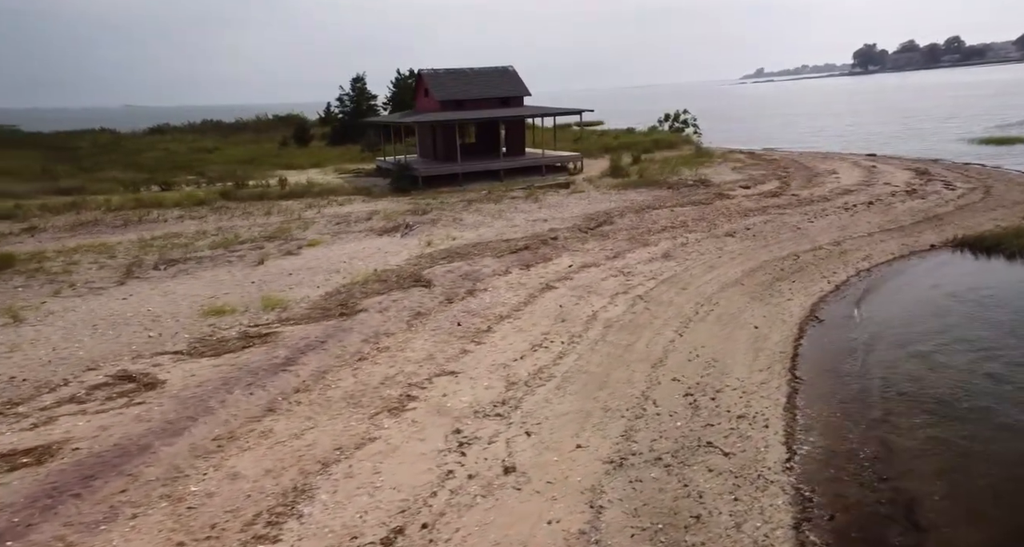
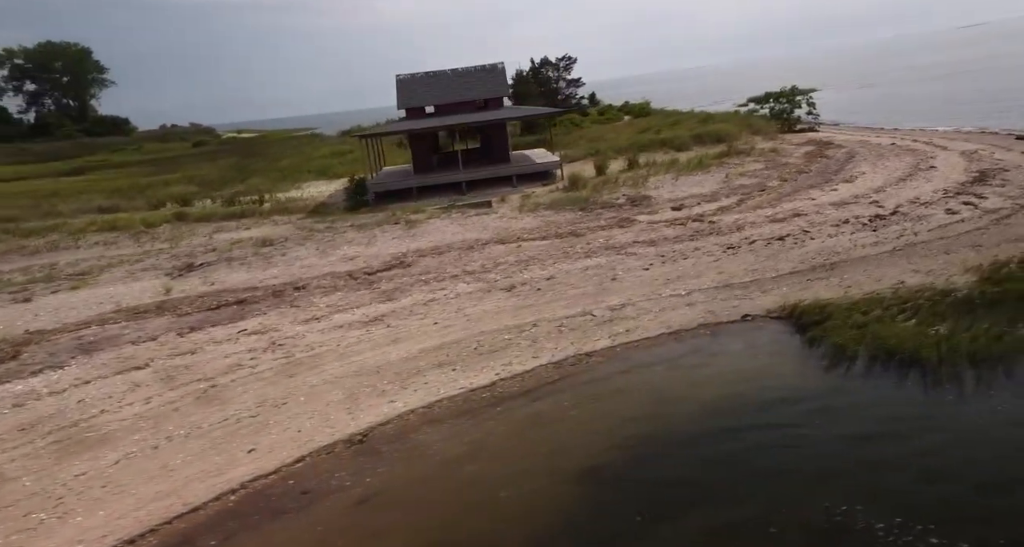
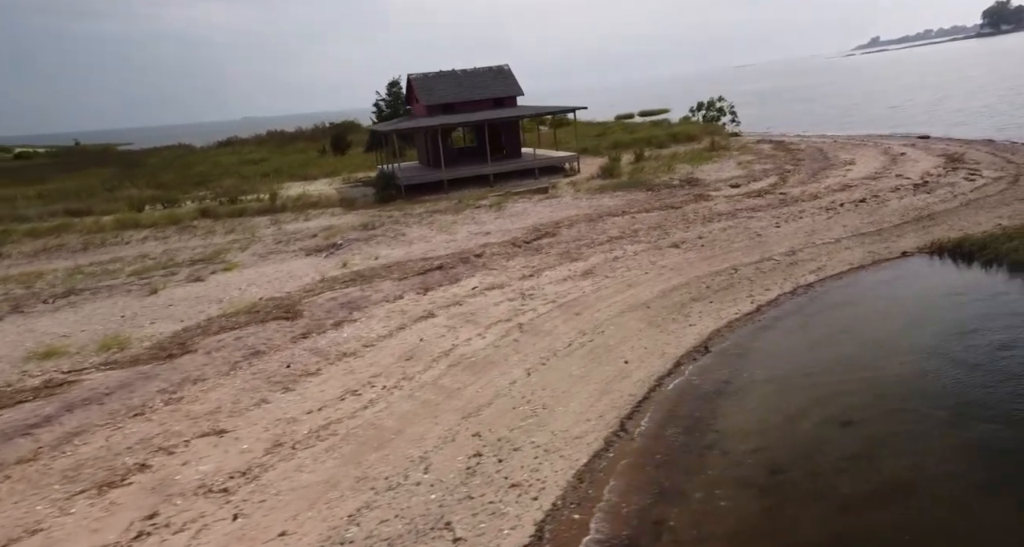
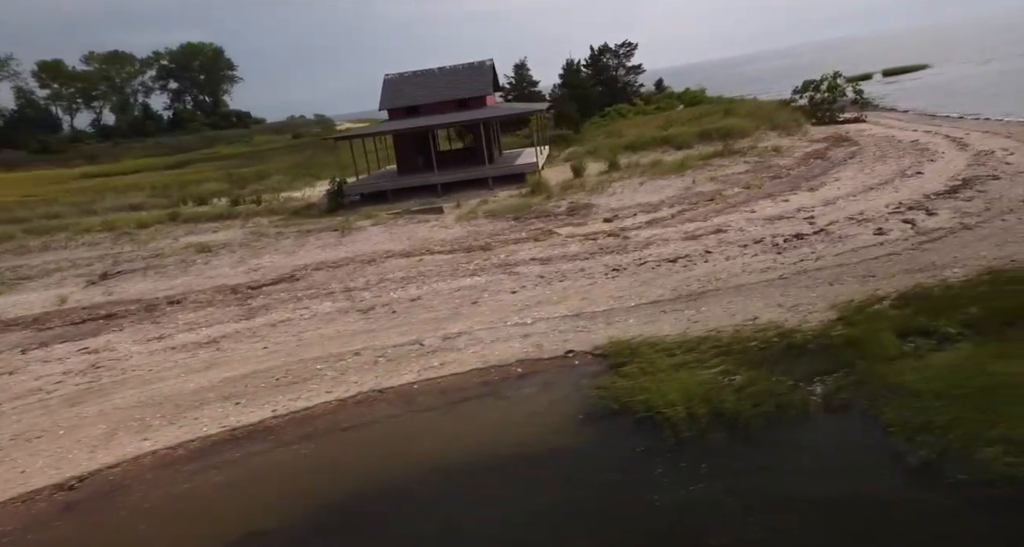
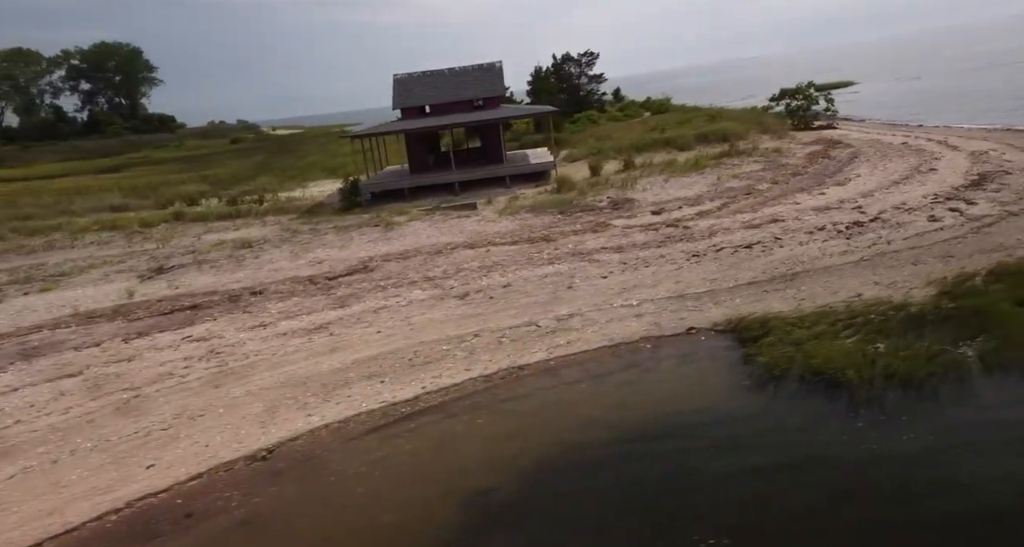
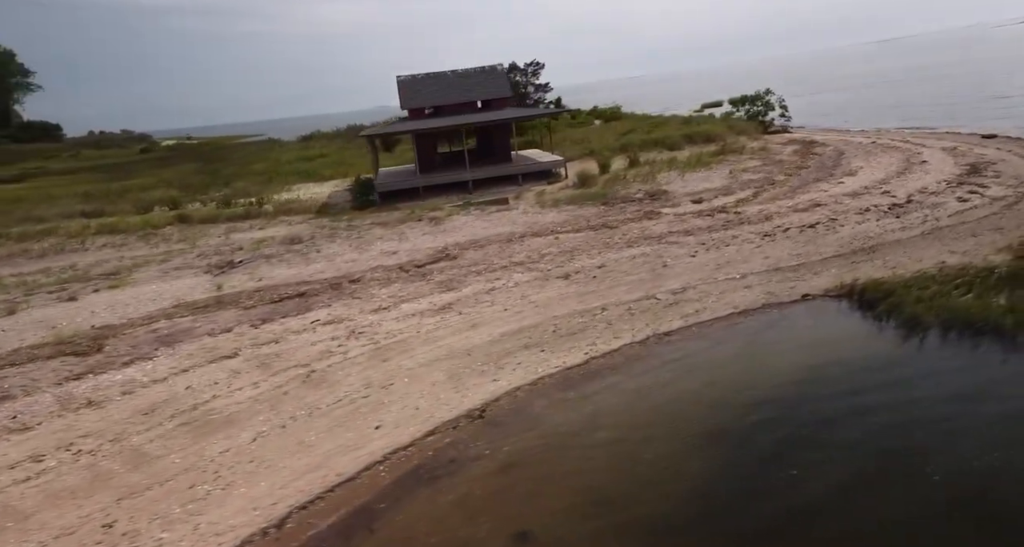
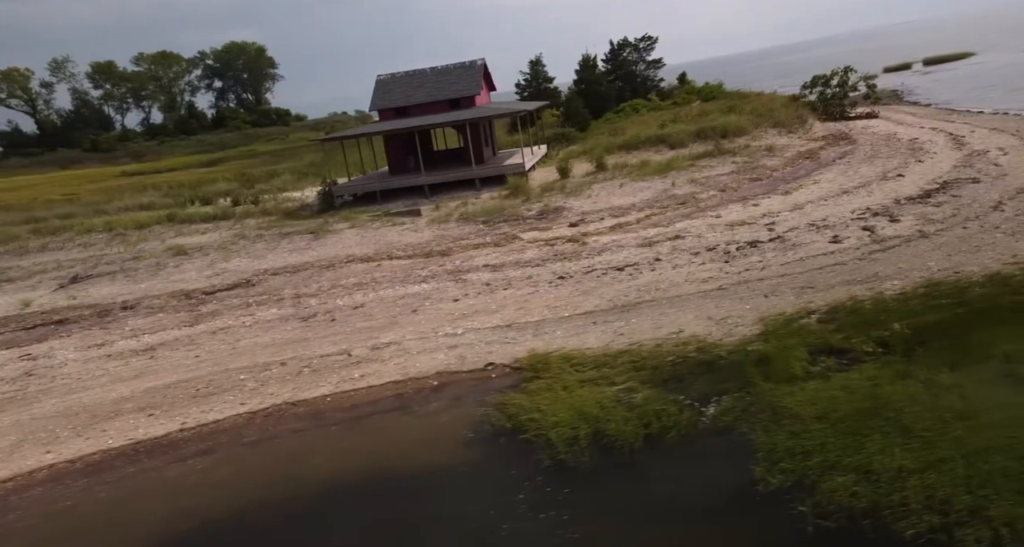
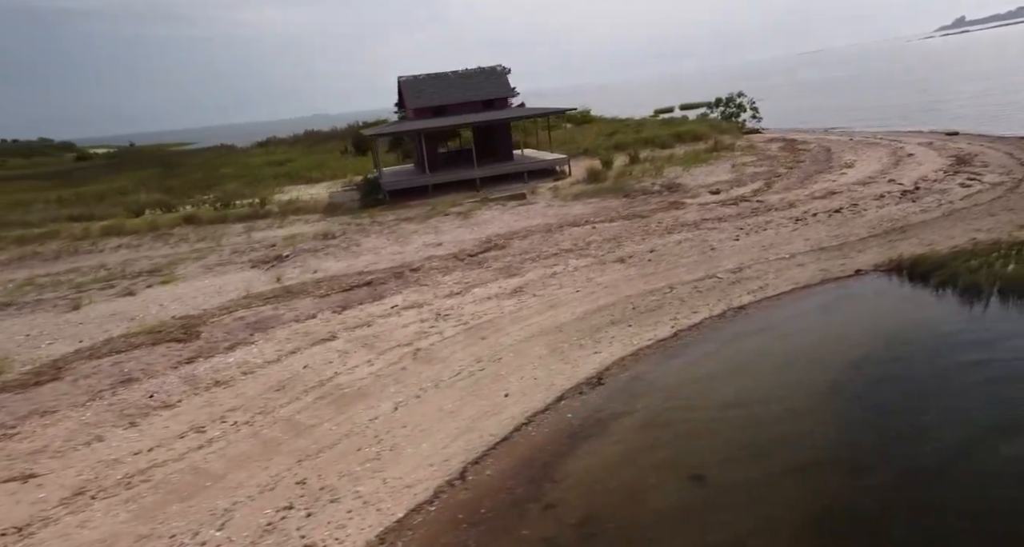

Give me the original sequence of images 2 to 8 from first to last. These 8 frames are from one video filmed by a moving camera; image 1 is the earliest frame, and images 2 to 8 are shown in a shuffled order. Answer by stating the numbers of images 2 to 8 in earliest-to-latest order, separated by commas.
3, 8, 6, 2, 5, 4, 7
